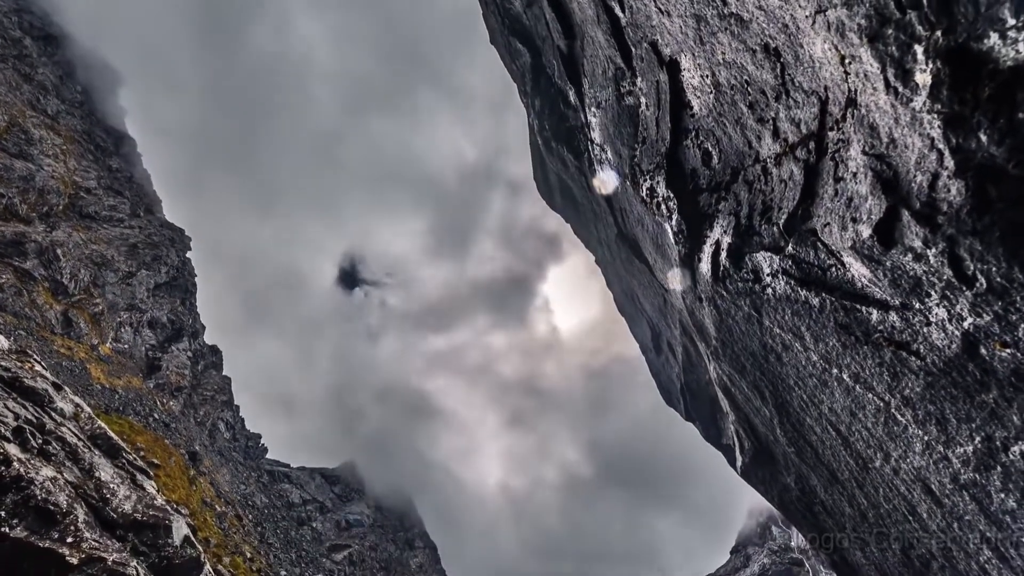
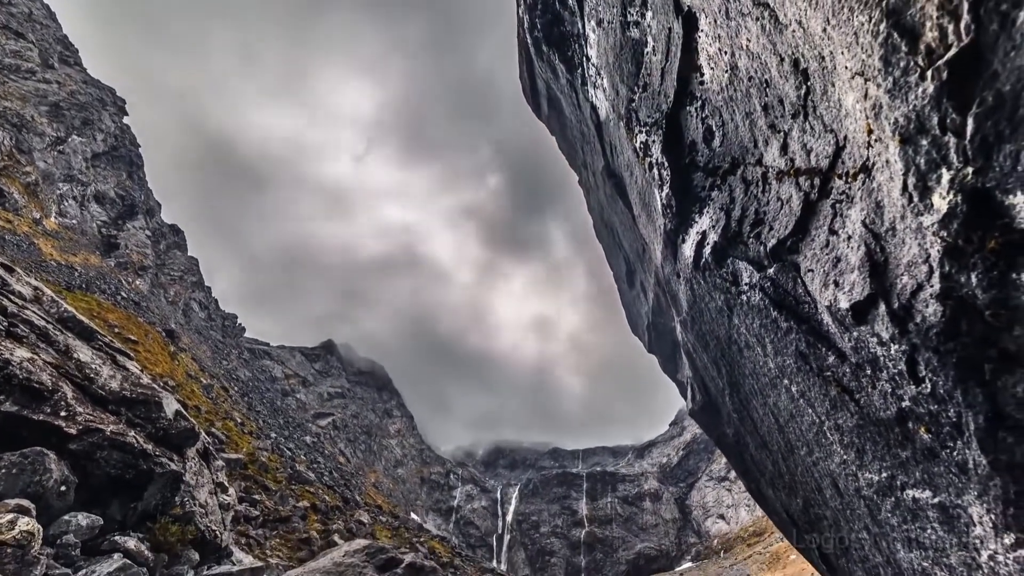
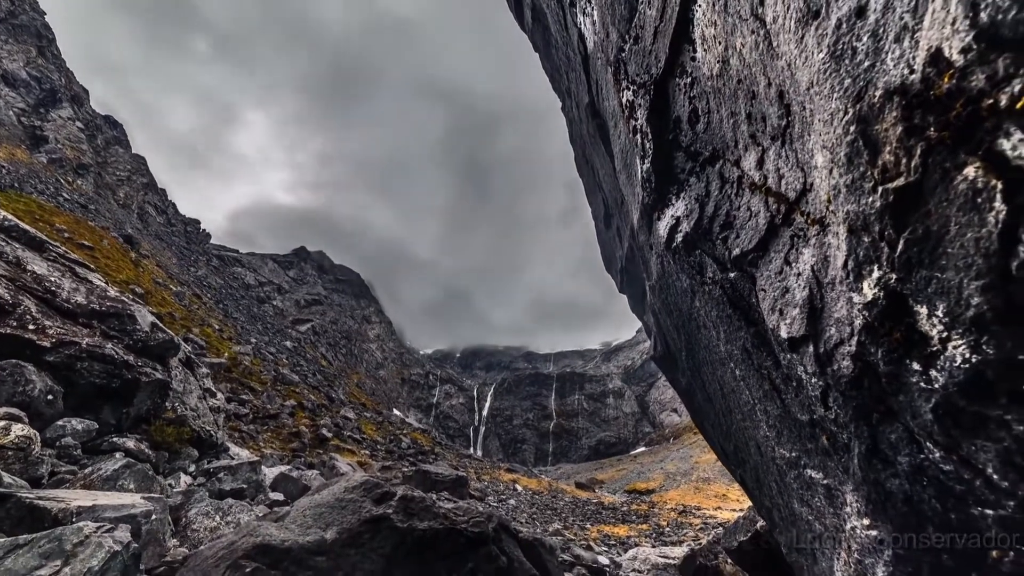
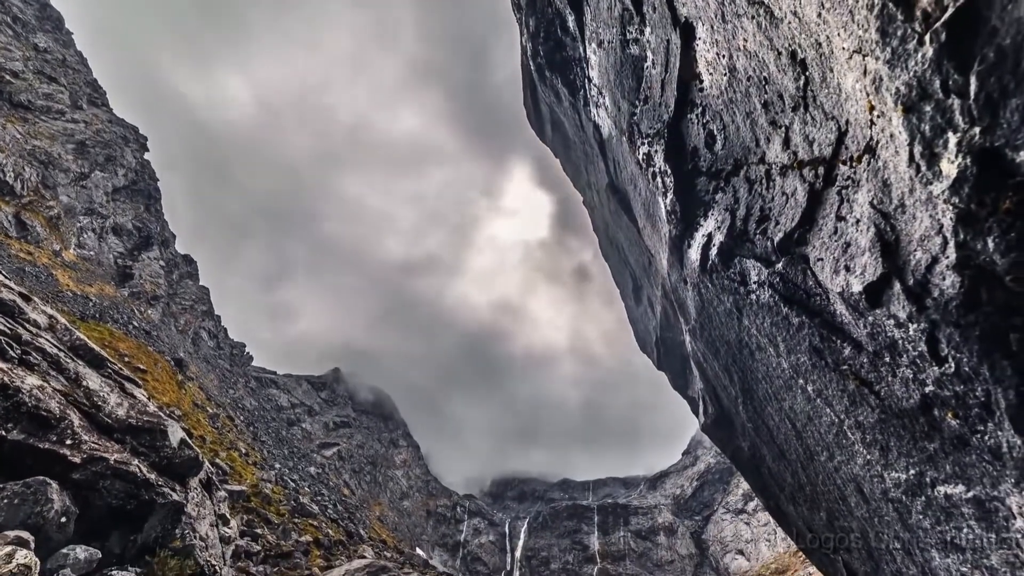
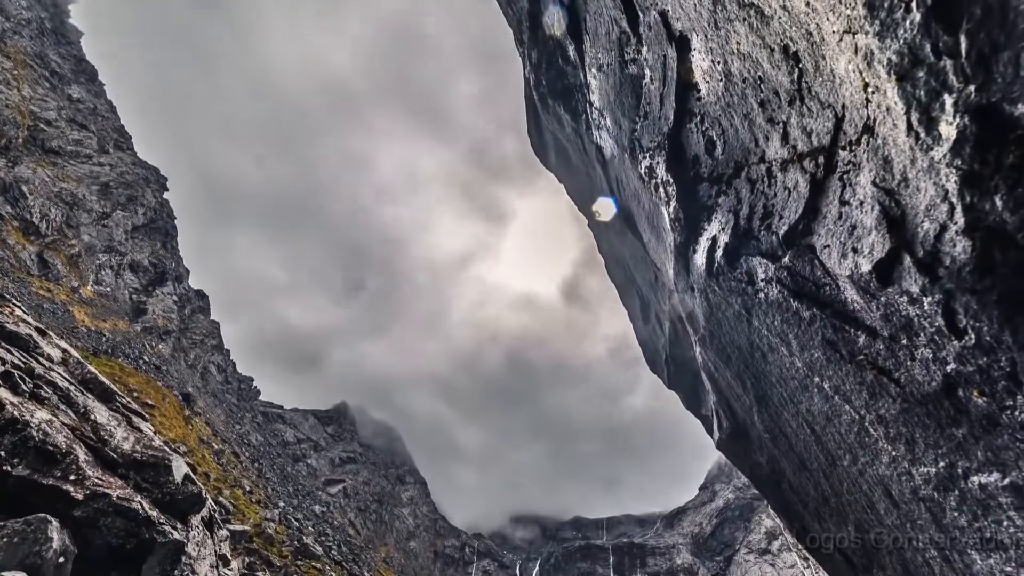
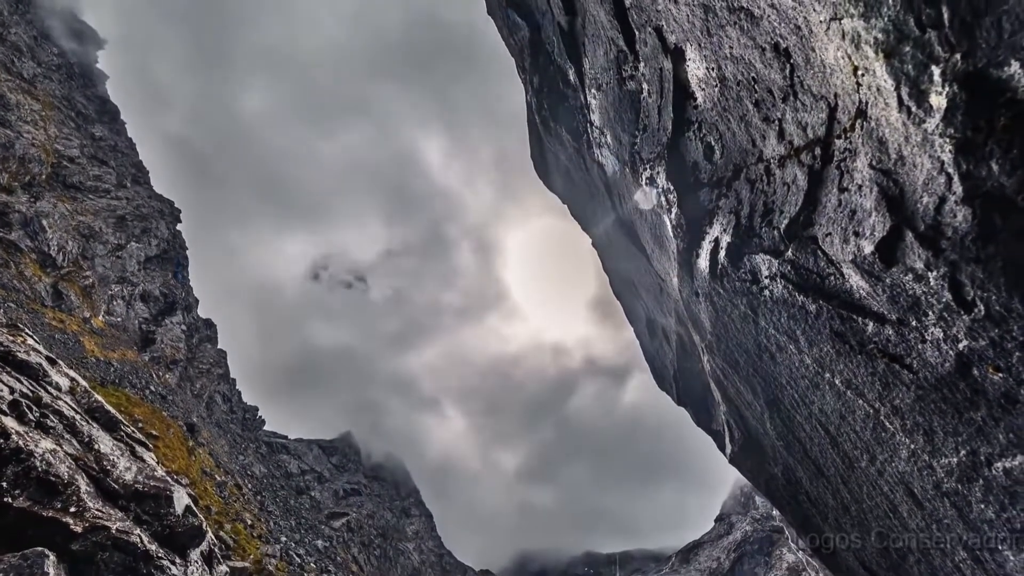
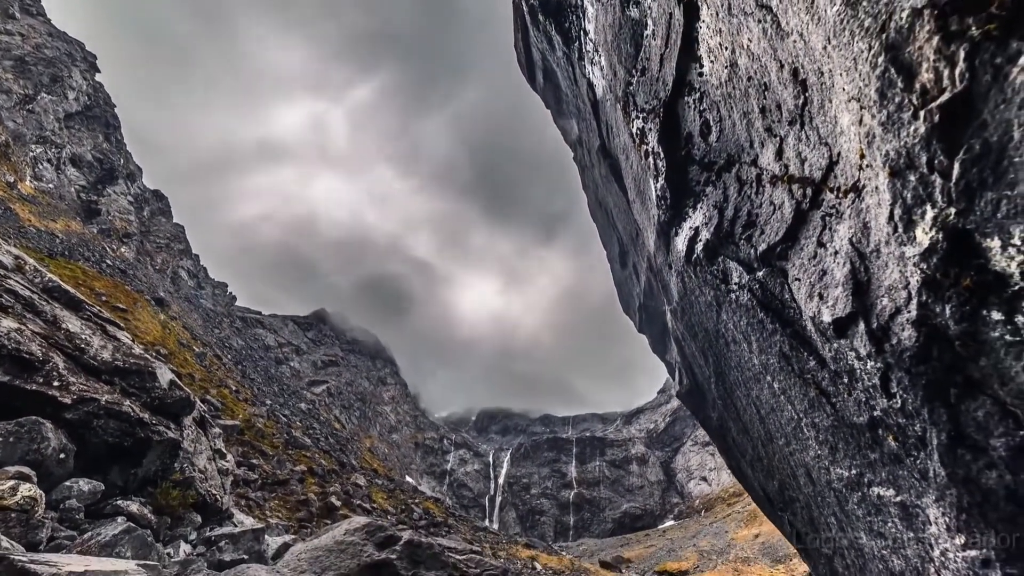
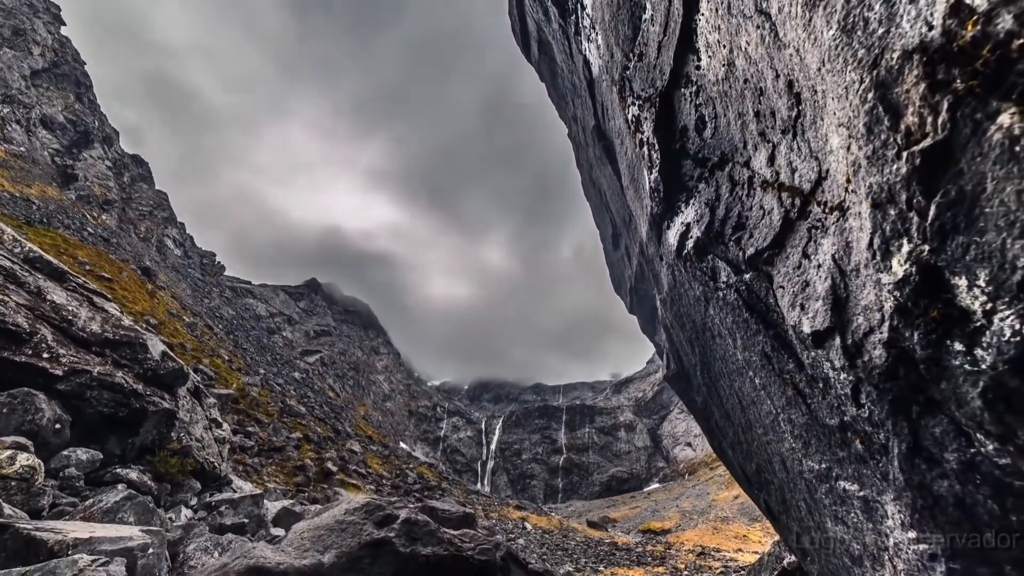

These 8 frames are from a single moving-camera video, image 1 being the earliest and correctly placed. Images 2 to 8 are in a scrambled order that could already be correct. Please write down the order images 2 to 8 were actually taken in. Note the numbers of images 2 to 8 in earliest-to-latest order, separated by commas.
6, 5, 4, 2, 7, 8, 3
